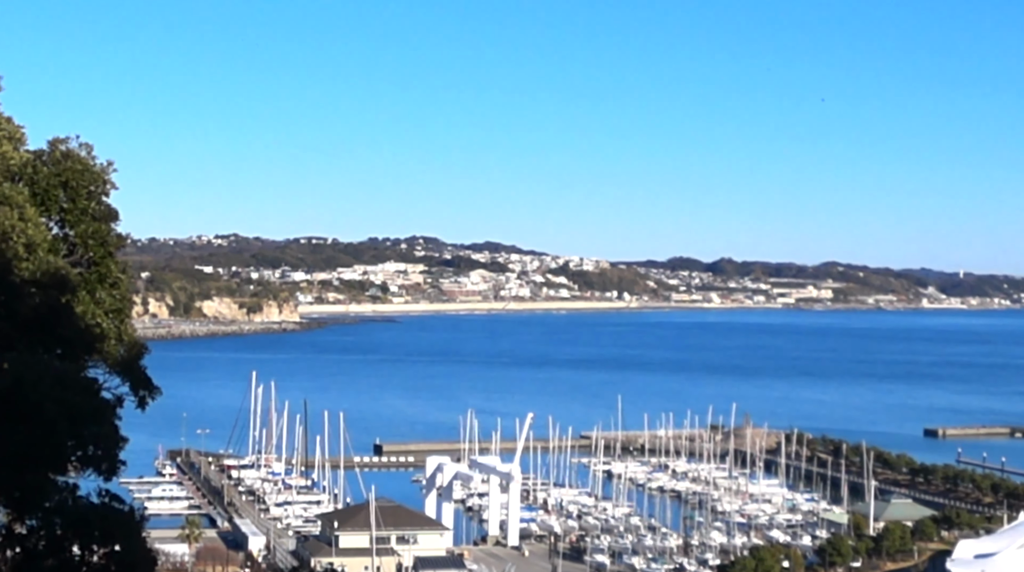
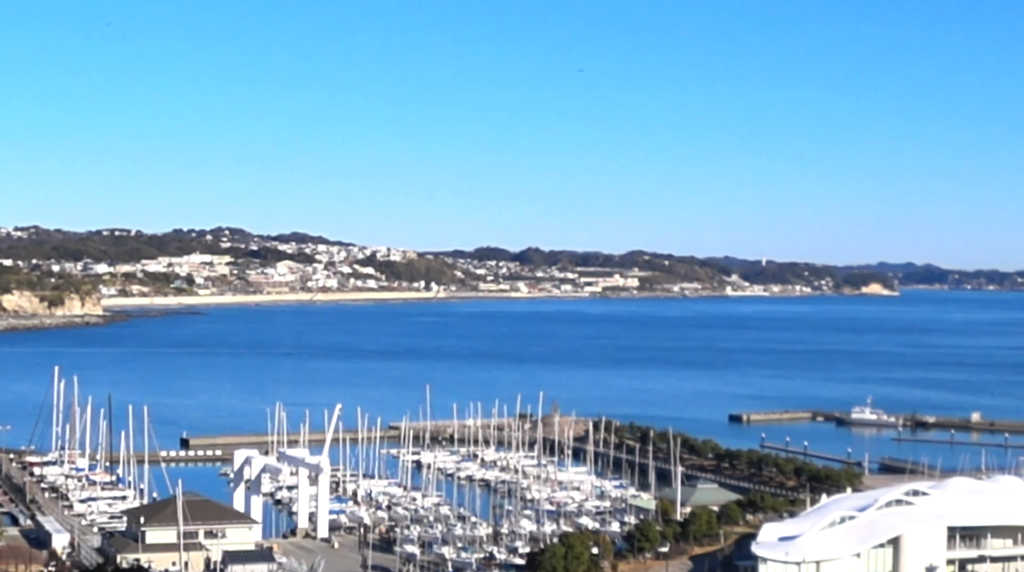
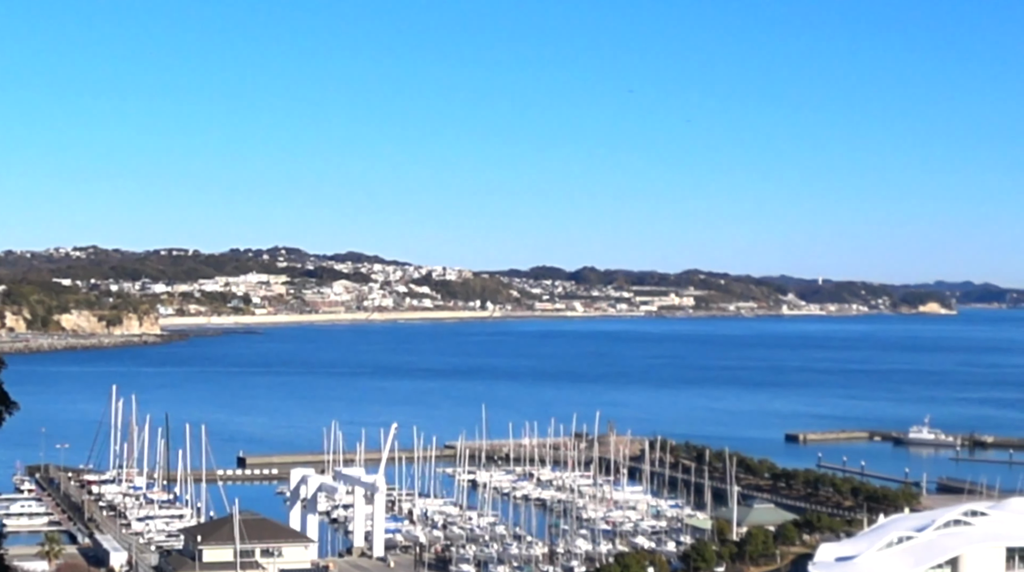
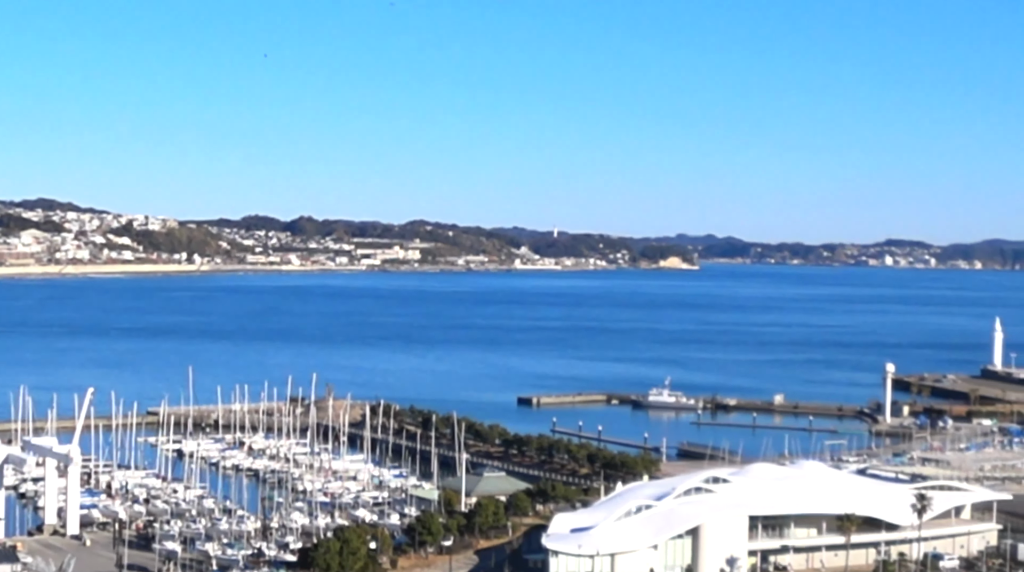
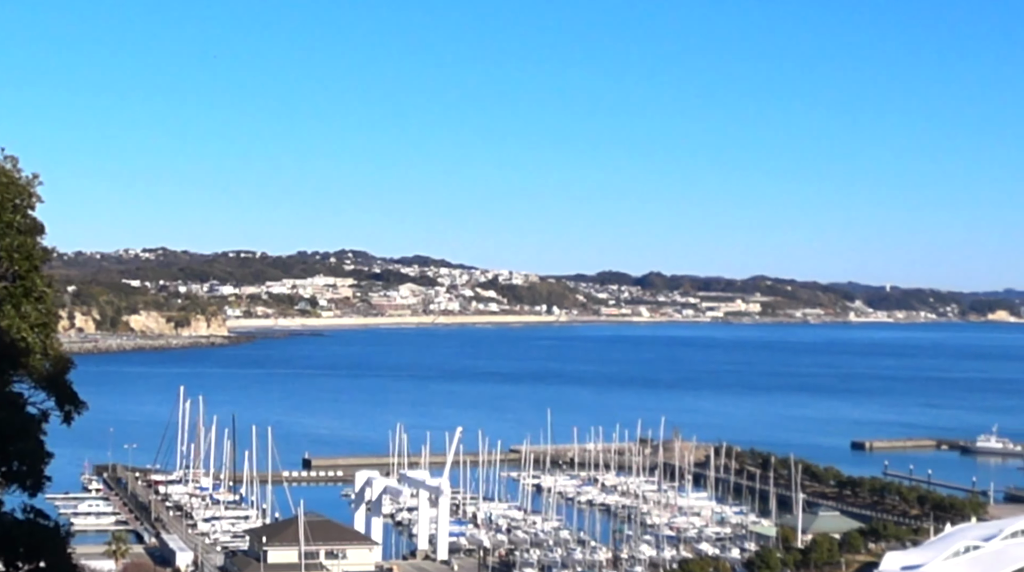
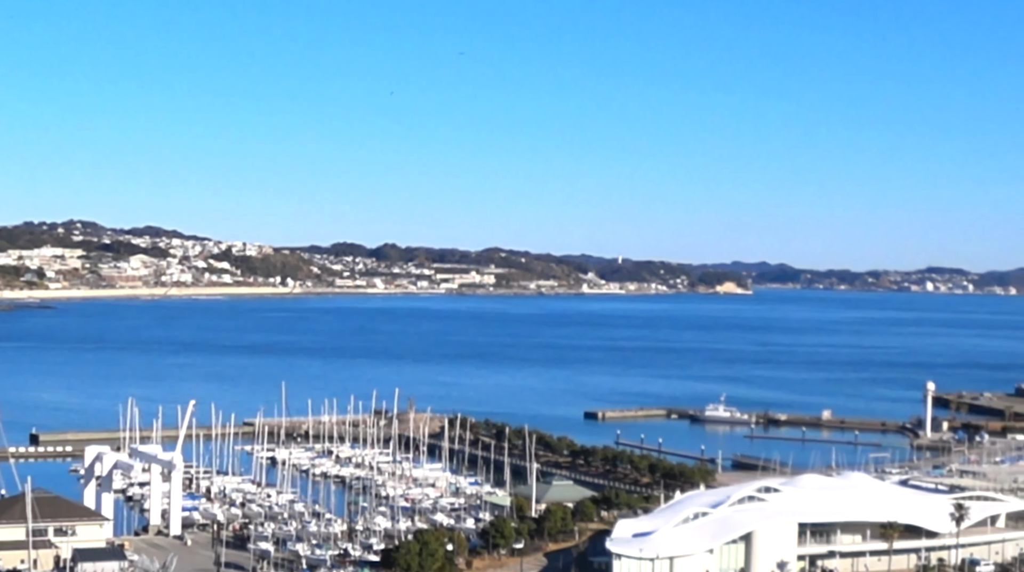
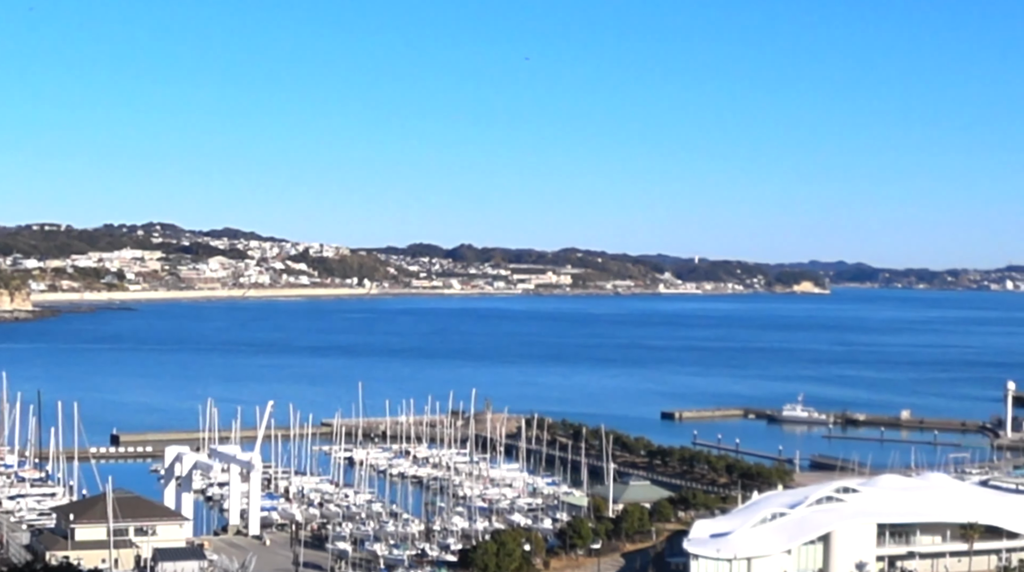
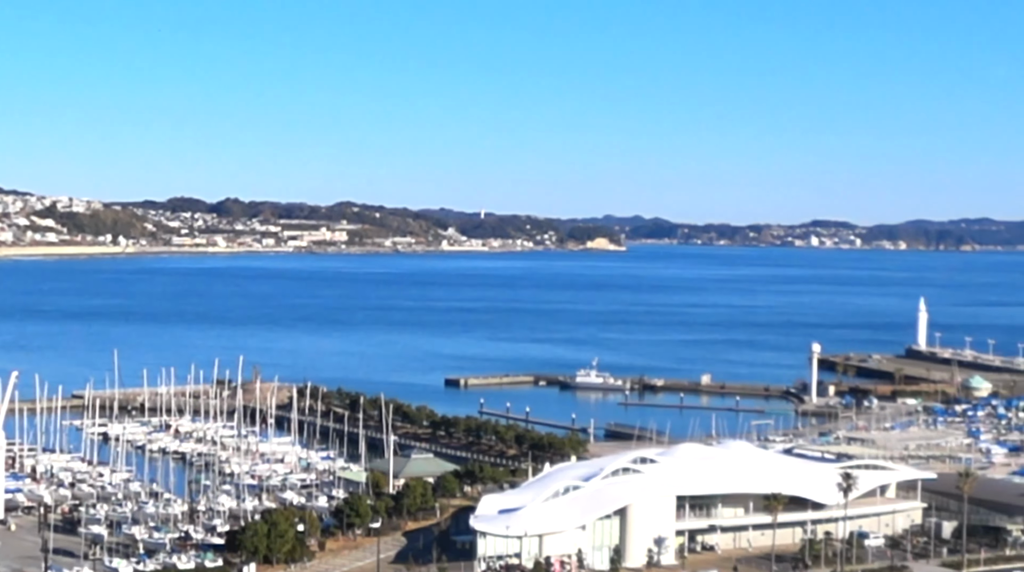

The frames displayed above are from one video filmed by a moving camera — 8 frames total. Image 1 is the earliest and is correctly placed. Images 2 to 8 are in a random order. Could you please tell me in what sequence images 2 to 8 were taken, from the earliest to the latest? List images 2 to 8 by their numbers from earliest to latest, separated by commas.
5, 3, 2, 7, 6, 4, 8
